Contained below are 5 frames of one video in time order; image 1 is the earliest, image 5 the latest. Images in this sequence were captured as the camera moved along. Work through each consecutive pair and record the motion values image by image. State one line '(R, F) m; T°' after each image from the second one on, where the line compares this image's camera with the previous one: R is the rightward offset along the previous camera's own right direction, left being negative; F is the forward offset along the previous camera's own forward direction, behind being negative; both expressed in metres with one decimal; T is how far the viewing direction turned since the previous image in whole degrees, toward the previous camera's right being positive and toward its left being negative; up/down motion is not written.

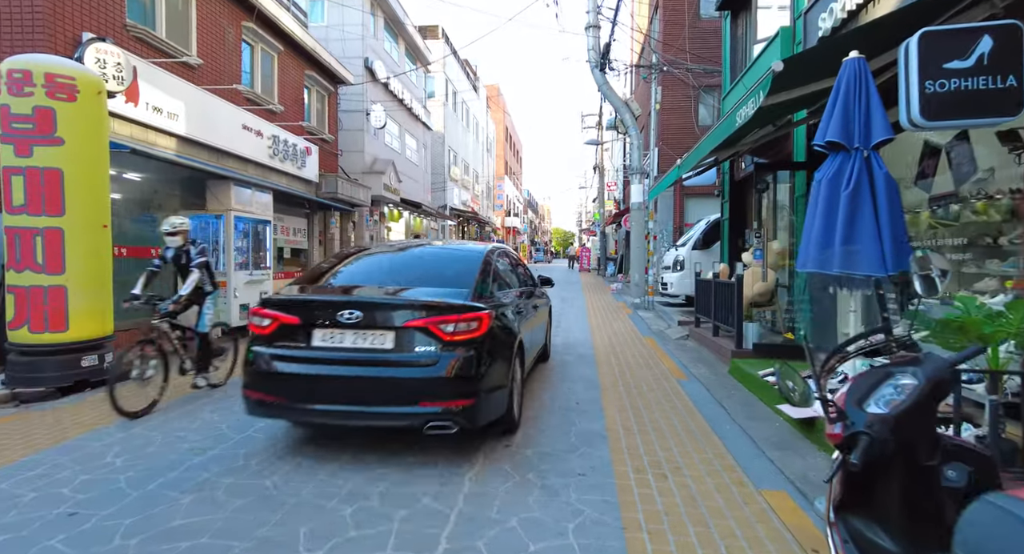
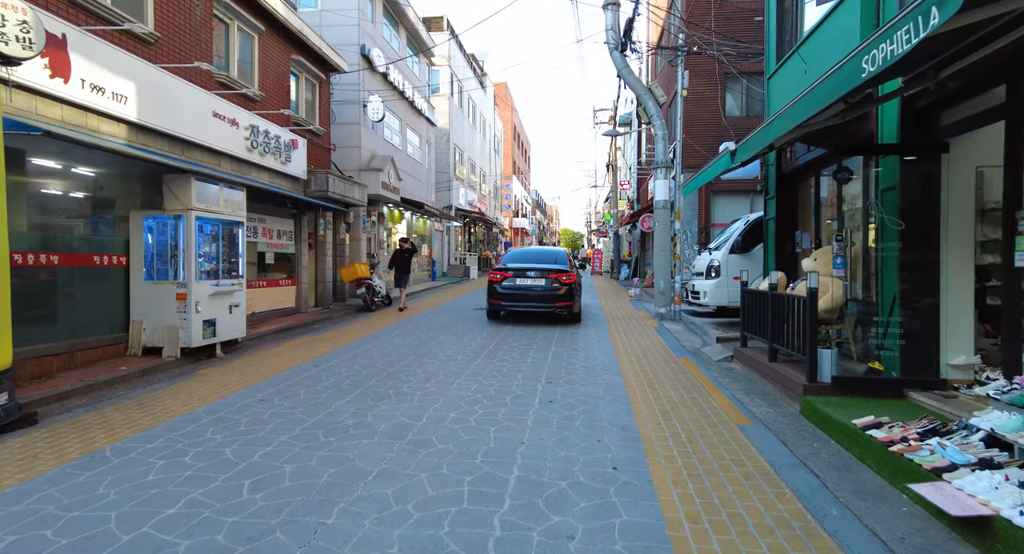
(0.0, +1.4) m; -1°
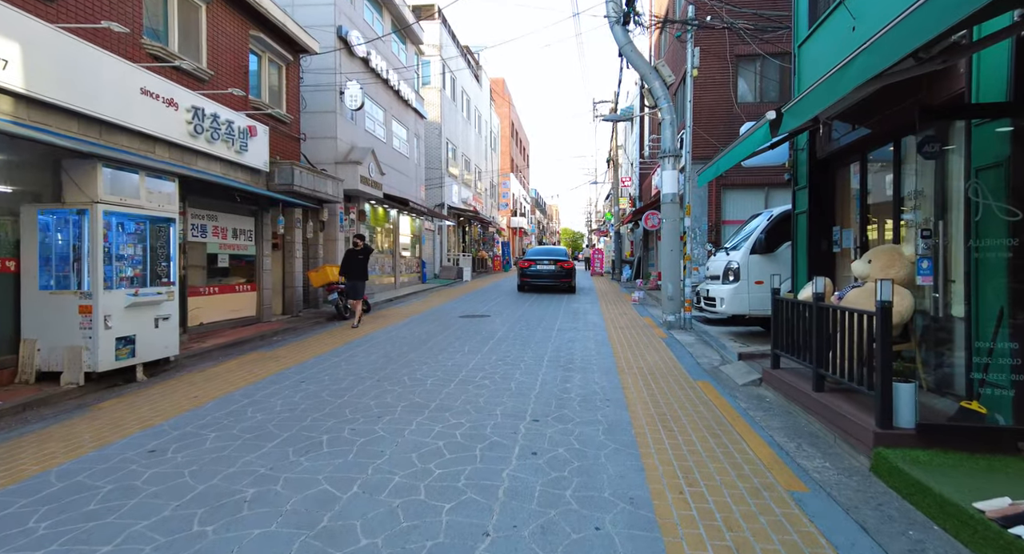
(+0.2, +1.4) m; 0°
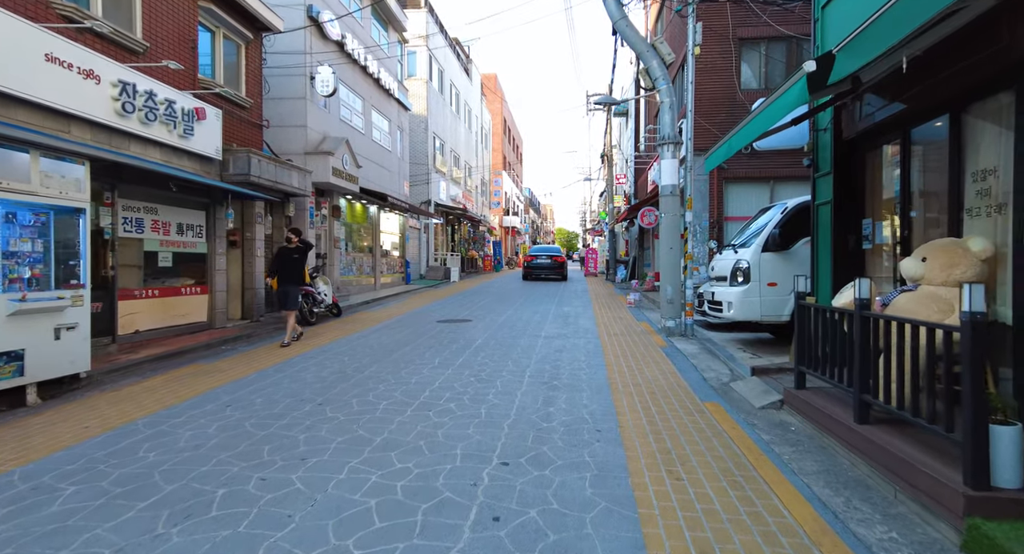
(+0.2, +1.1) m; +1°
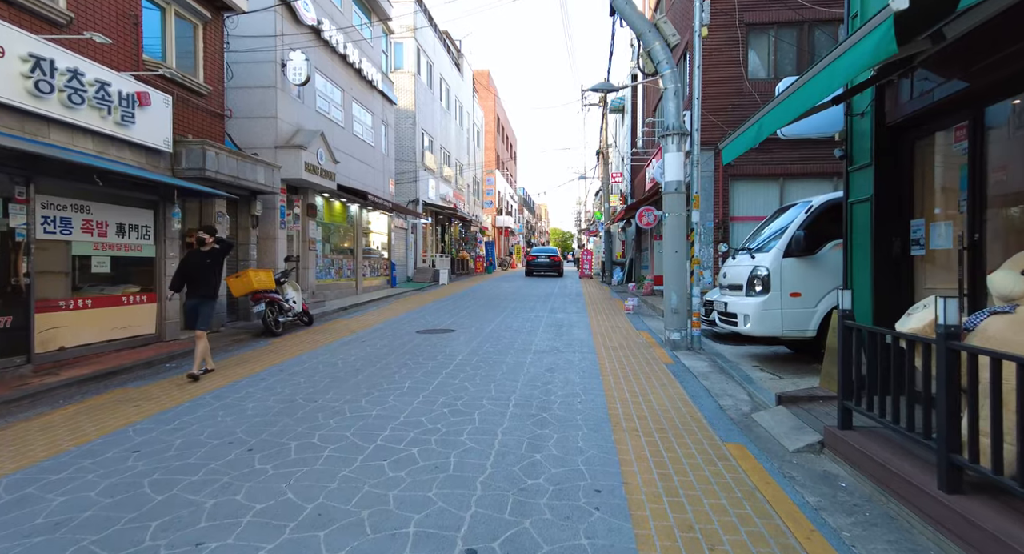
(+0.1, +1.0) m; +1°
